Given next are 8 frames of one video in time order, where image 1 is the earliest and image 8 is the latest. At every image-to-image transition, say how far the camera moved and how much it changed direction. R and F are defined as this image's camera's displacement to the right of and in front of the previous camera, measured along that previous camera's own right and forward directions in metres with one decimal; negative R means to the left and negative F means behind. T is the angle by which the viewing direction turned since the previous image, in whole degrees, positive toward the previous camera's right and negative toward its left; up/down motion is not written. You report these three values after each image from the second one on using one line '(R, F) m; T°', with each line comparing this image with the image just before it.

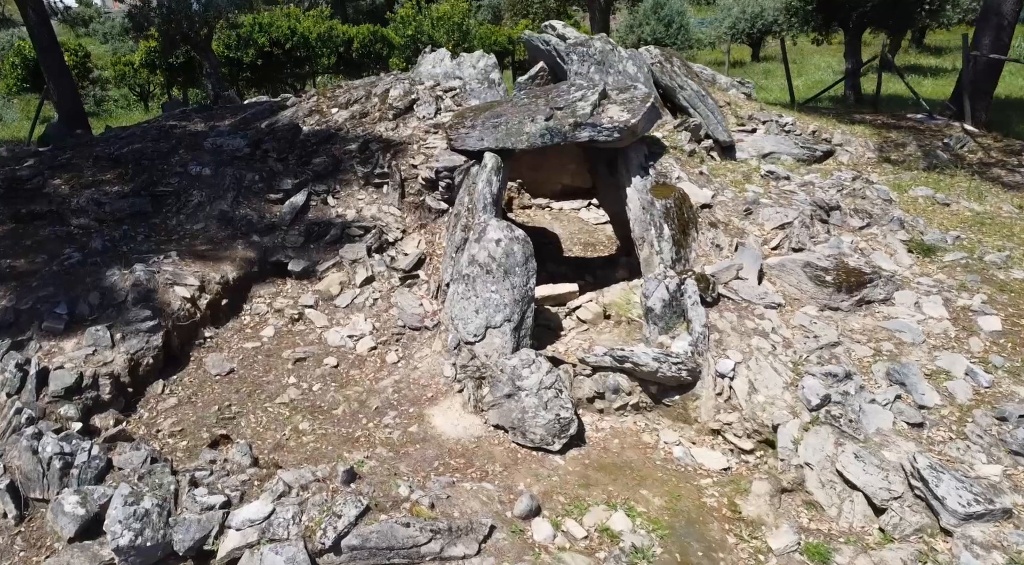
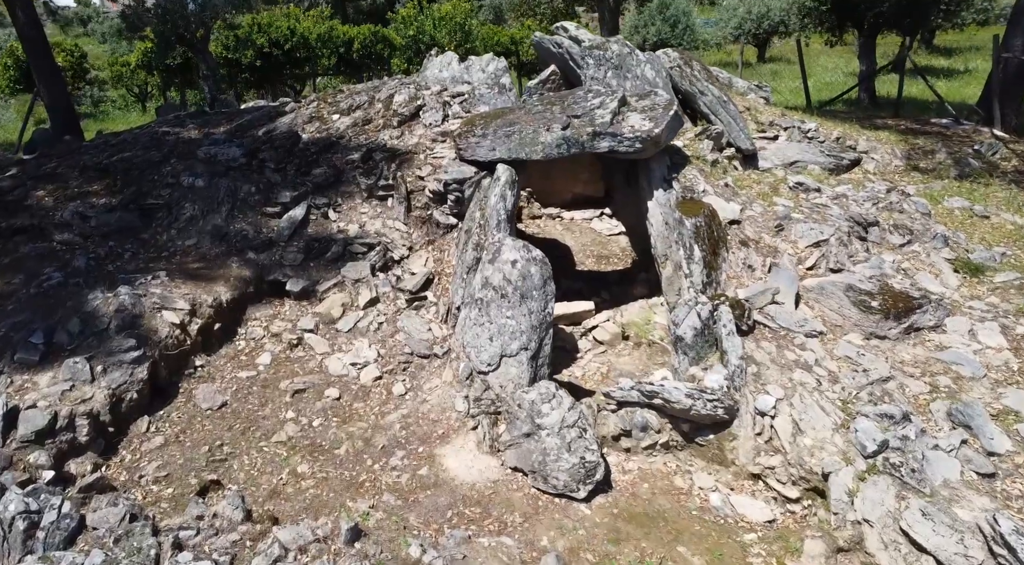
(-0.1, +0.4) m; 0°
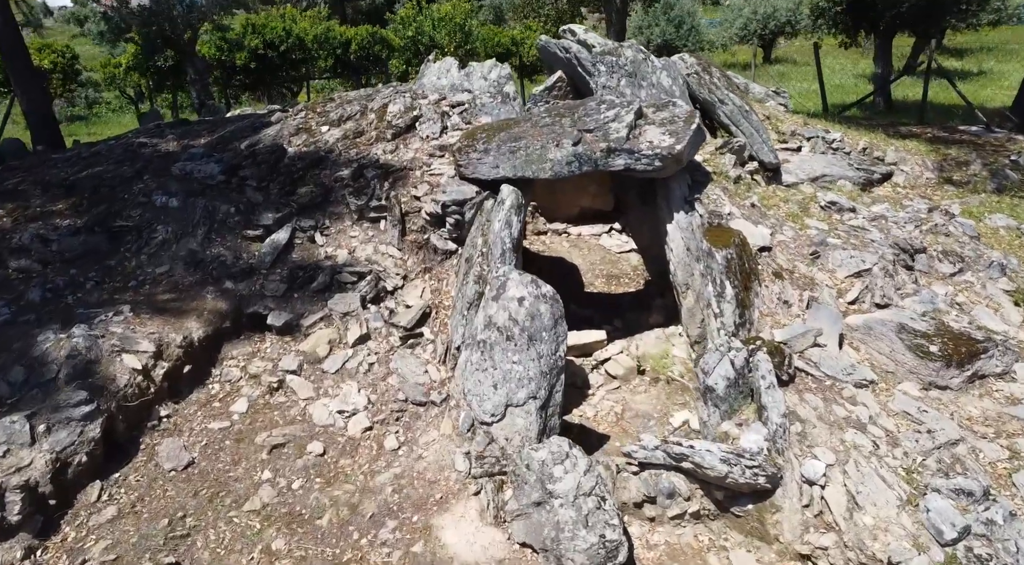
(0.0, +0.6) m; 0°
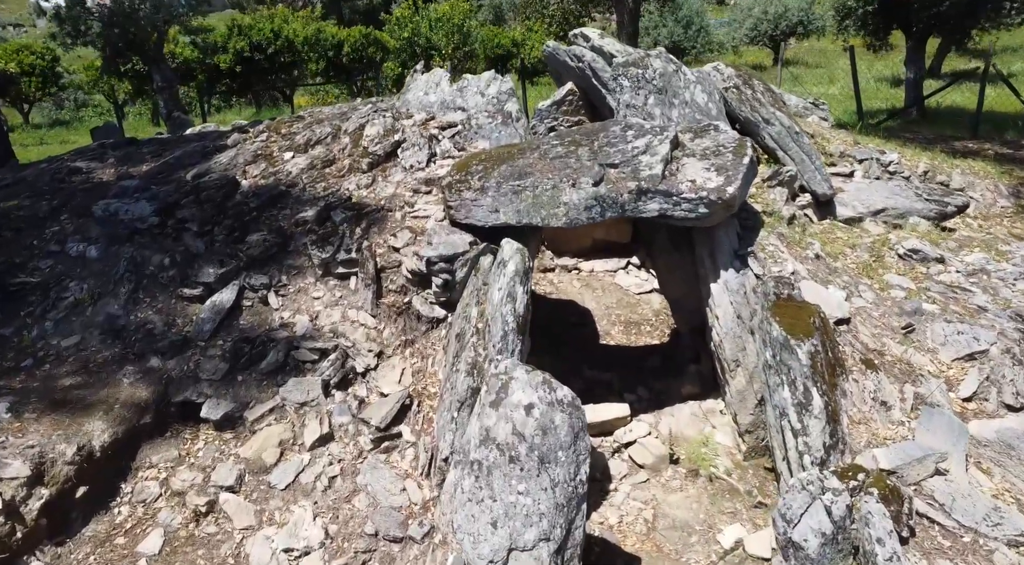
(0.0, +1.2) m; 0°
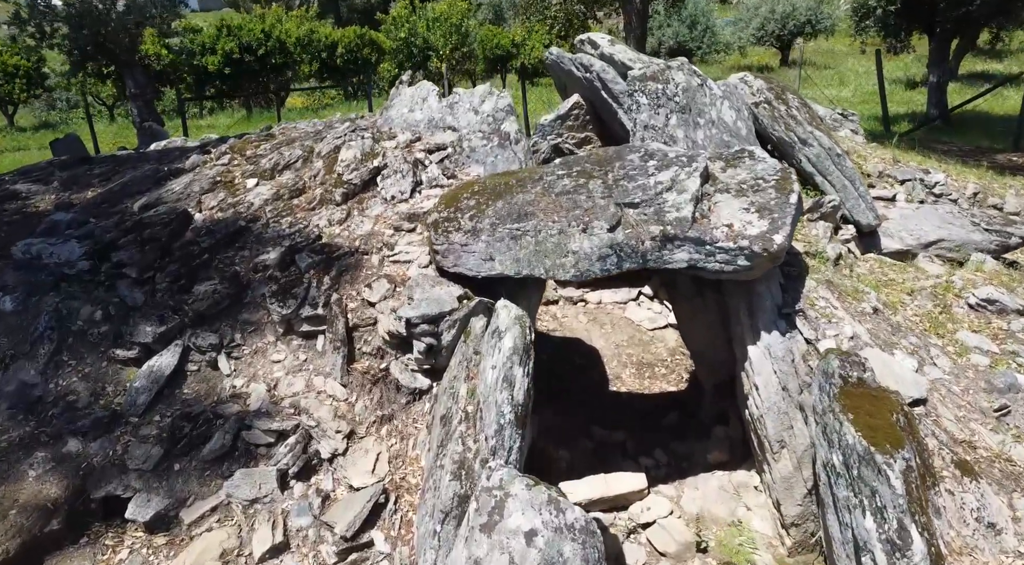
(0.0, +0.8) m; 0°
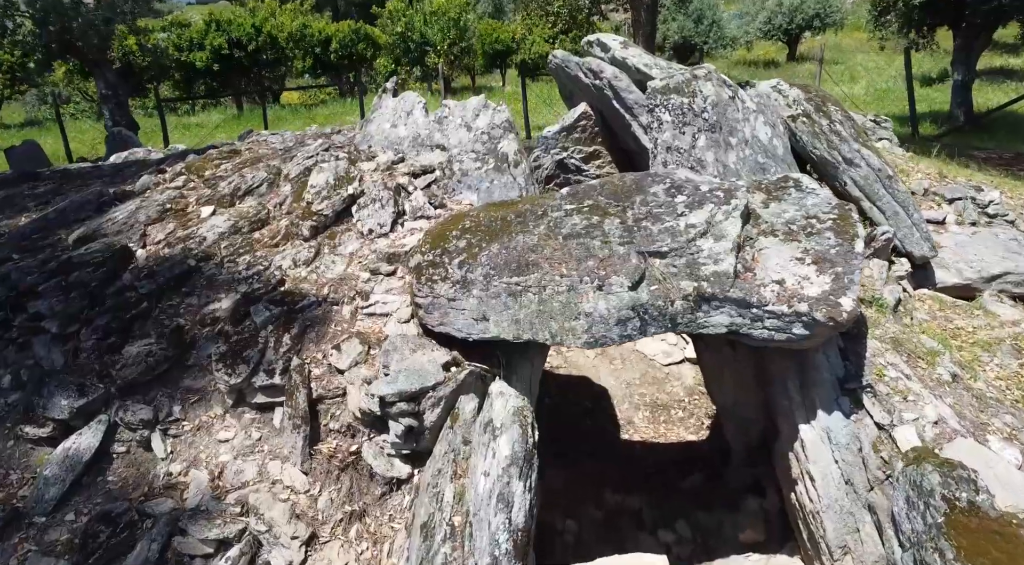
(0.0, +0.7) m; 0°
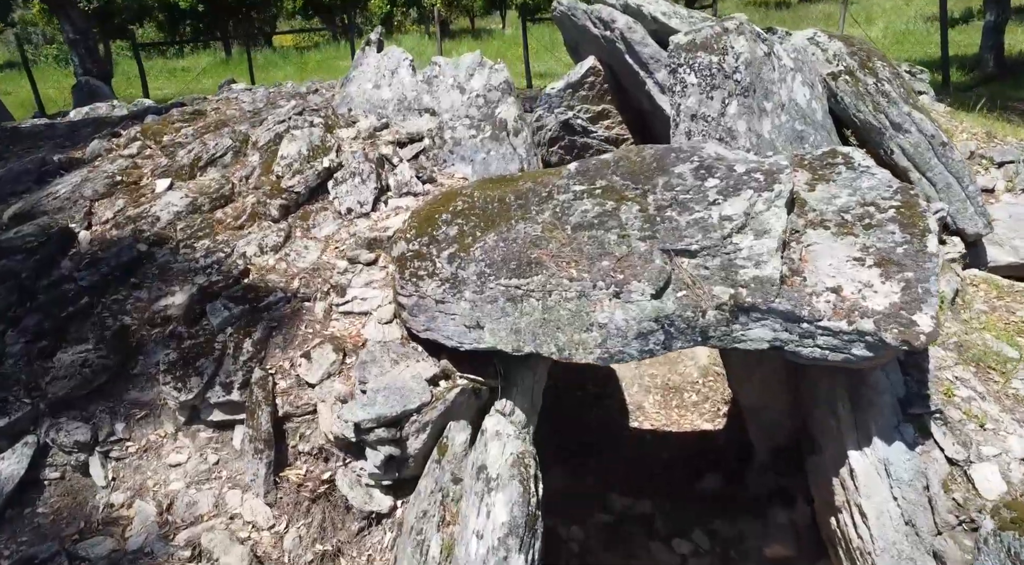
(0.0, +0.5) m; 0°
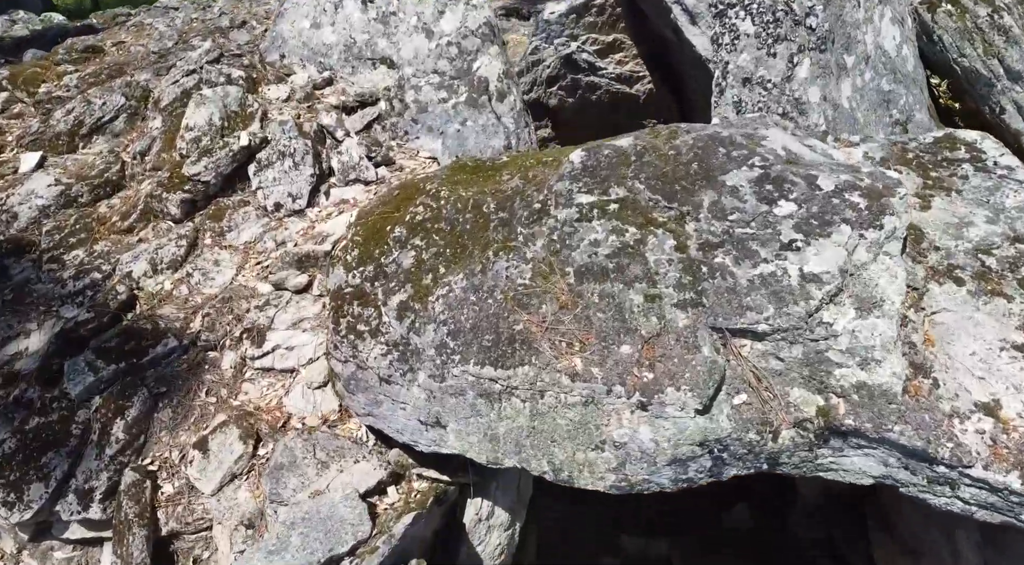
(+0.1, +0.9) m; 0°
